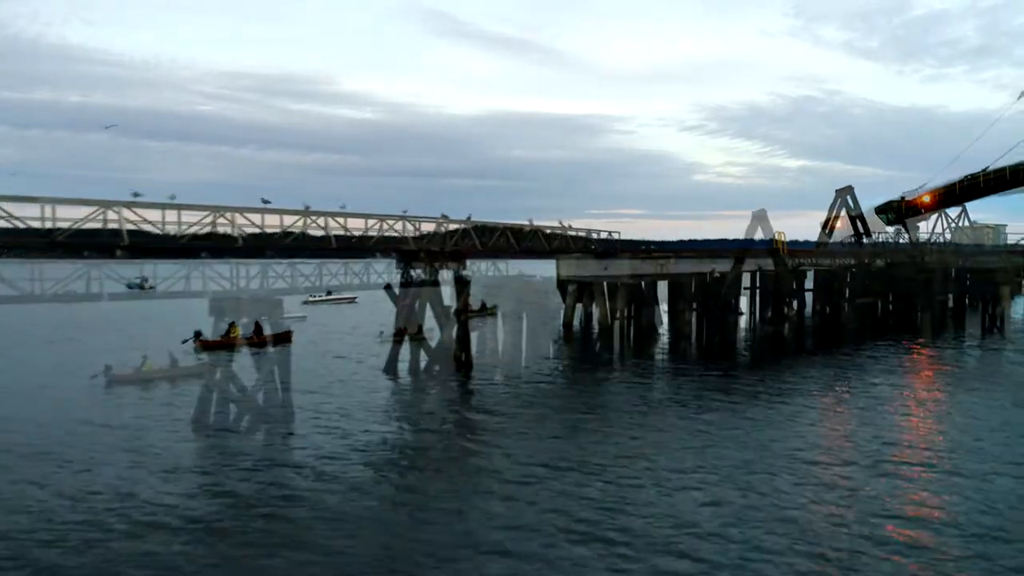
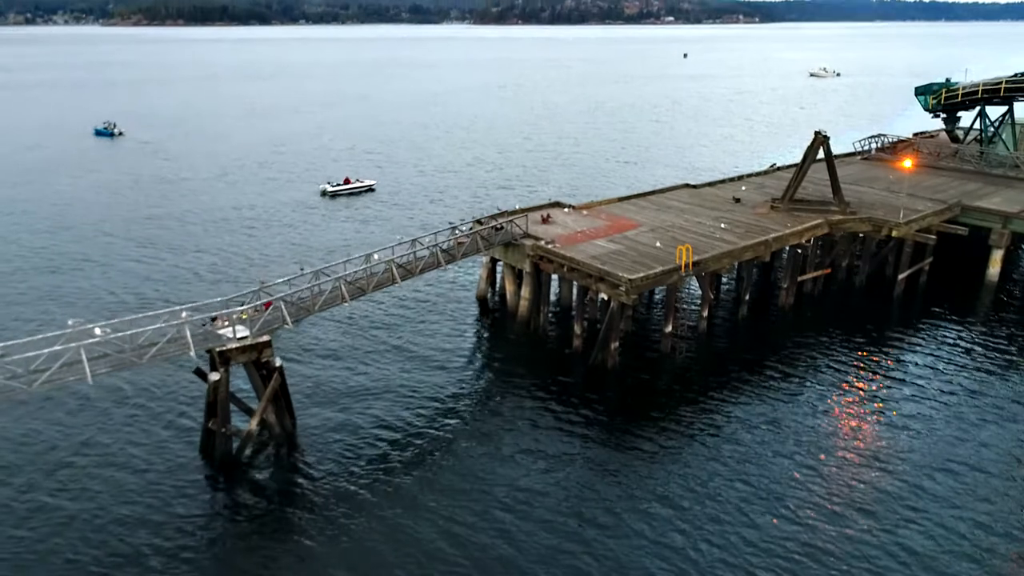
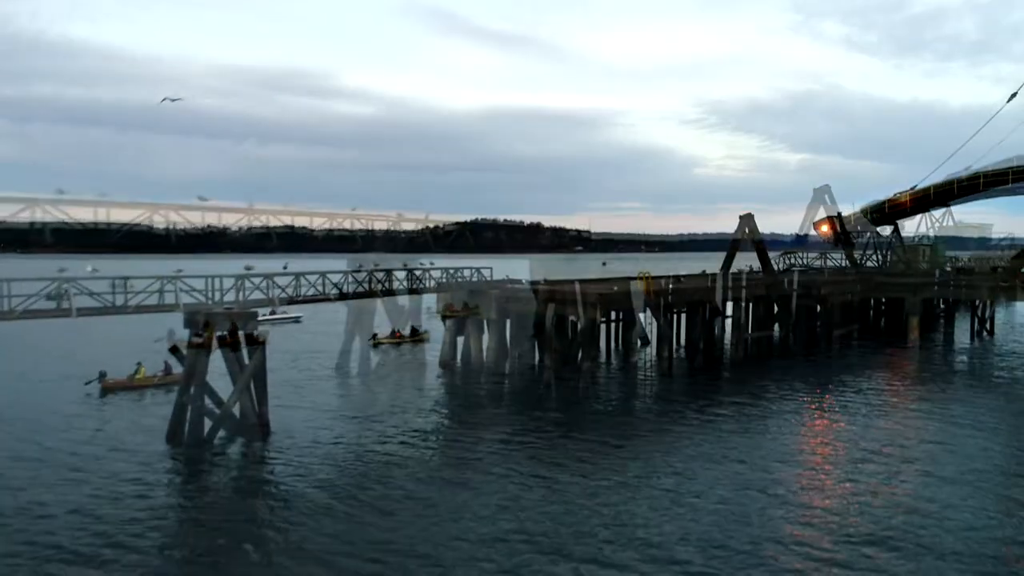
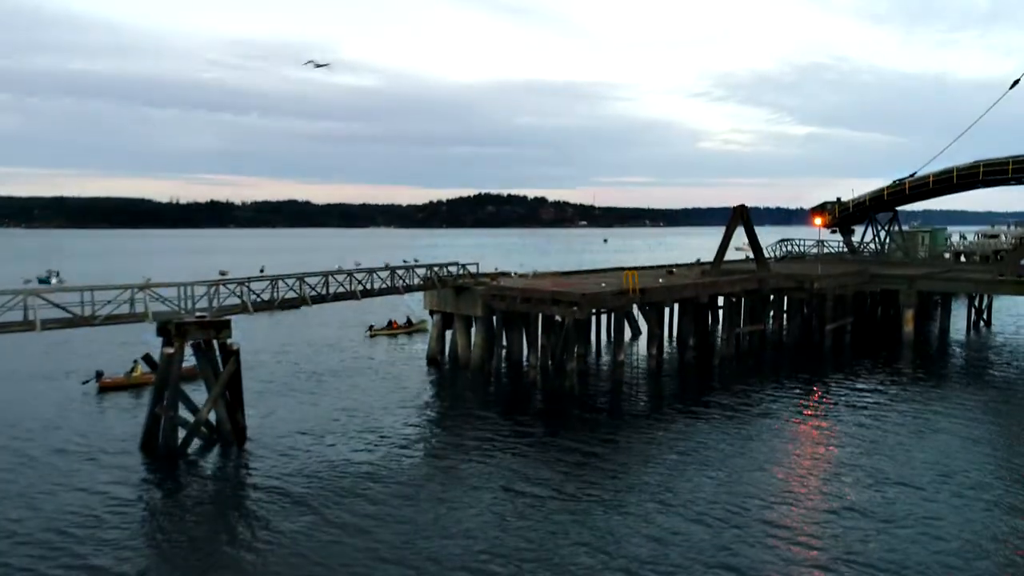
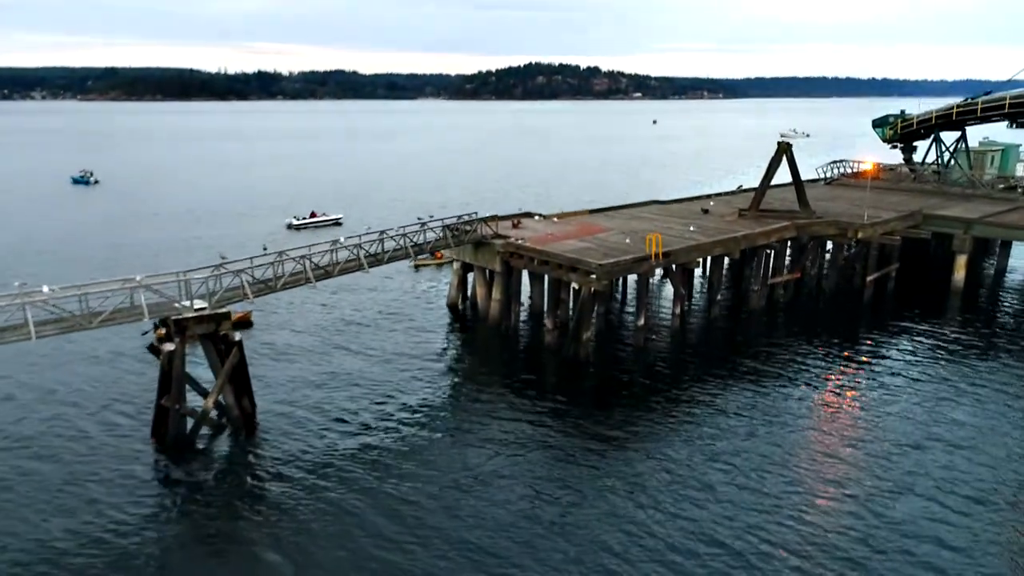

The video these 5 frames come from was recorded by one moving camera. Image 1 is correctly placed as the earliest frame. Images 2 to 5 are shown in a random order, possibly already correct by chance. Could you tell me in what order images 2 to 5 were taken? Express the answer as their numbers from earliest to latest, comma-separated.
3, 4, 5, 2
